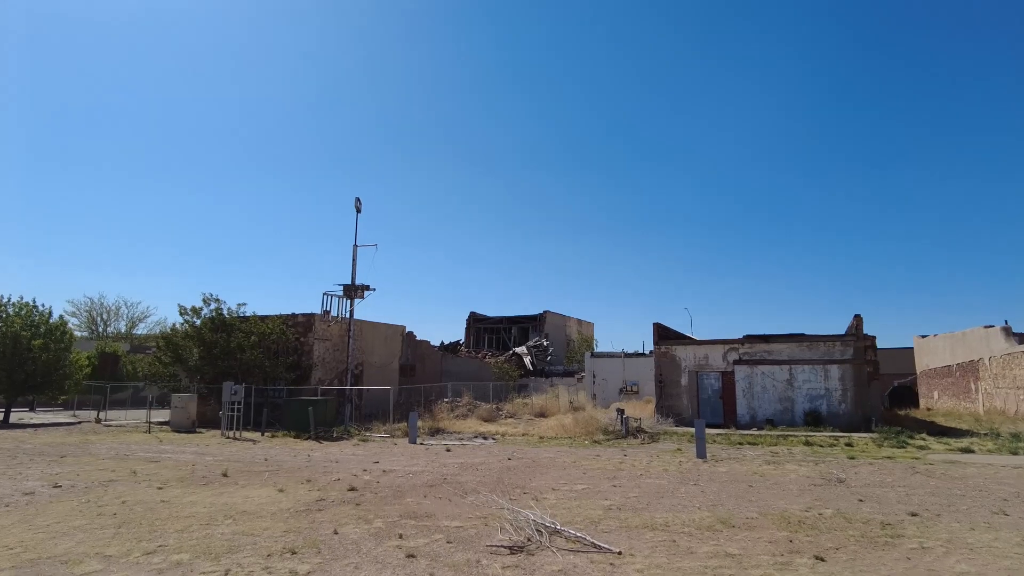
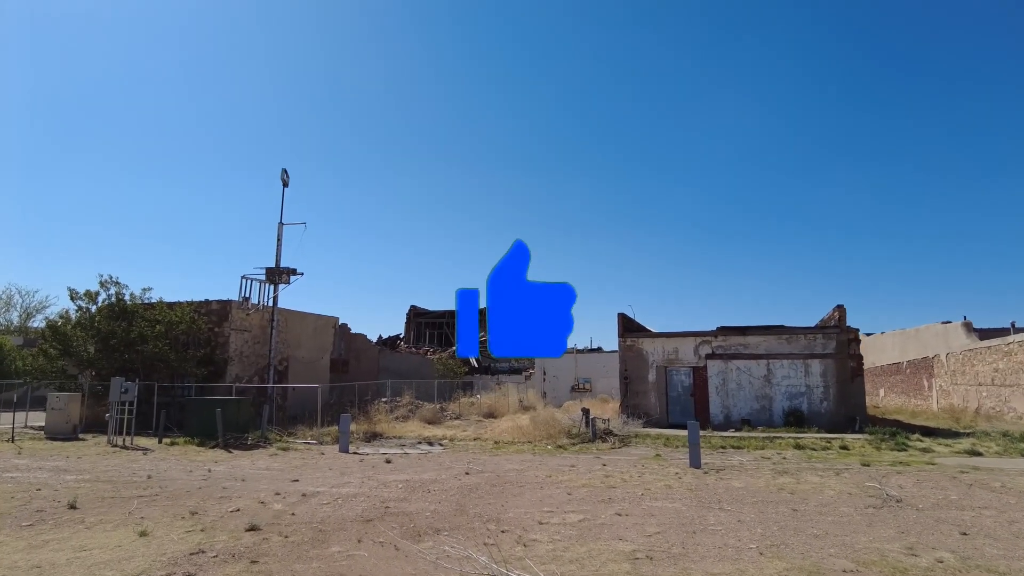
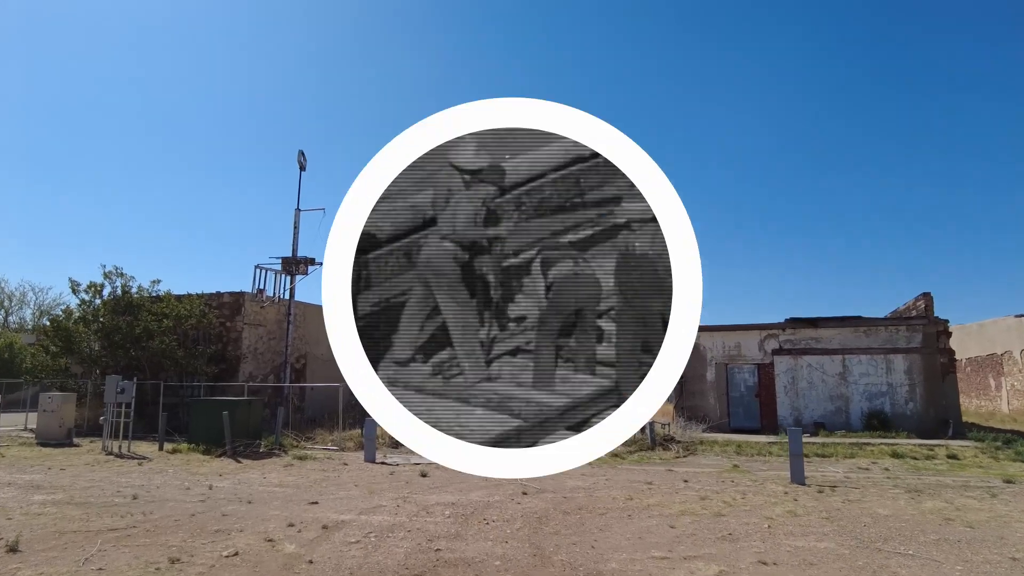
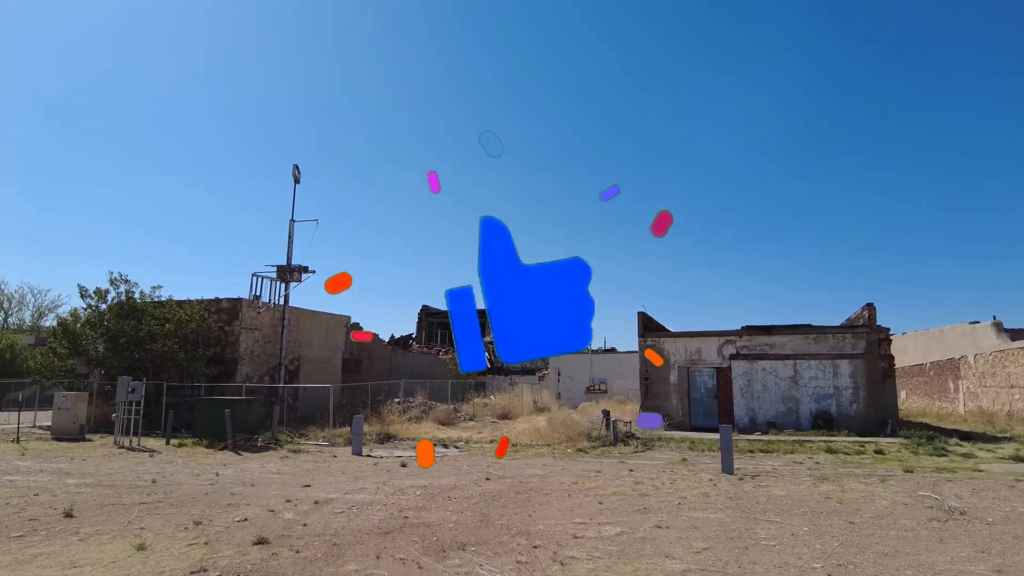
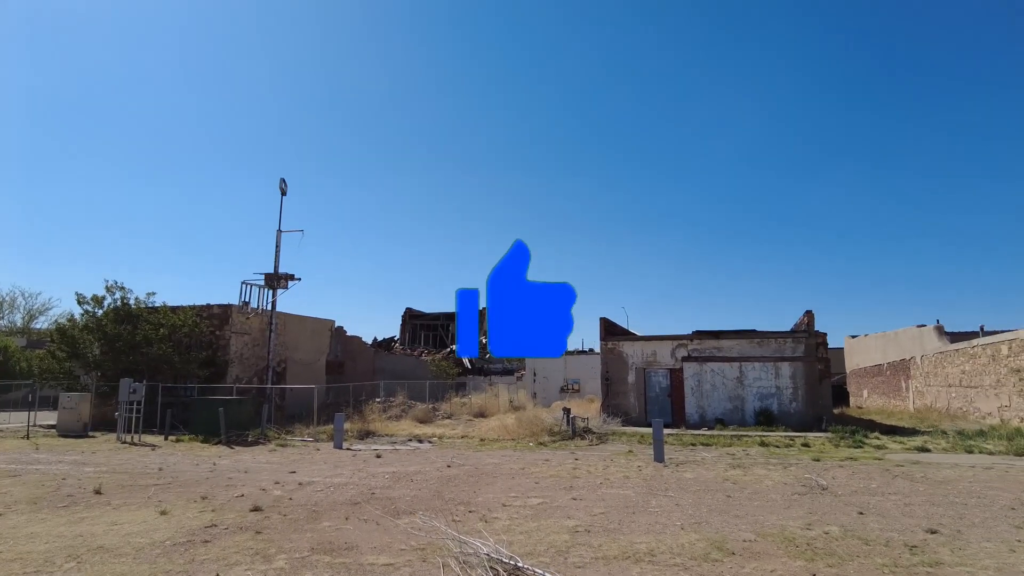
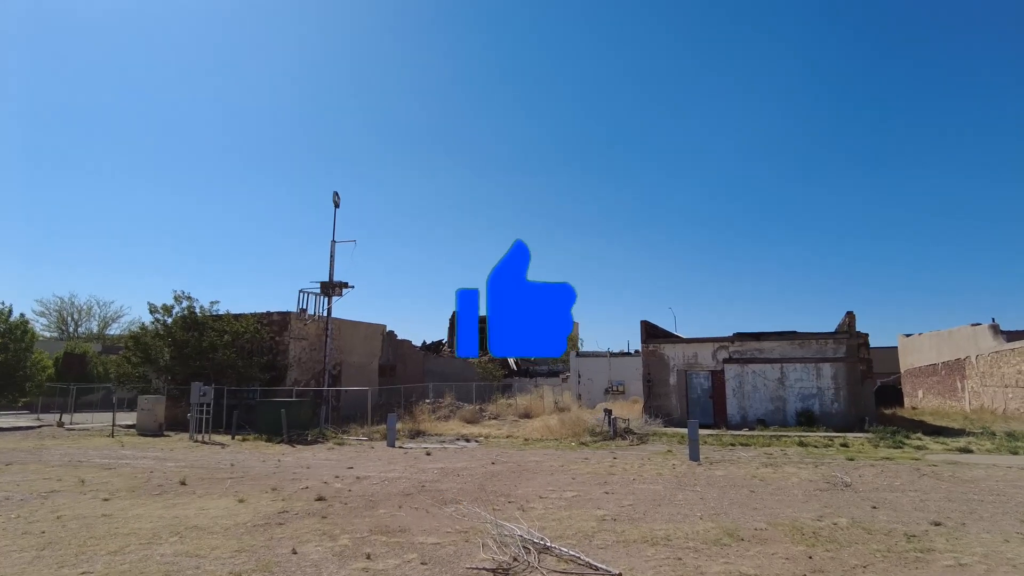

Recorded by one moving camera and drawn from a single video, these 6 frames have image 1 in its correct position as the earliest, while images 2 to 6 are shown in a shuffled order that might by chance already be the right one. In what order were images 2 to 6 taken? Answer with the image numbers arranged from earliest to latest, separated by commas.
6, 5, 2, 4, 3
